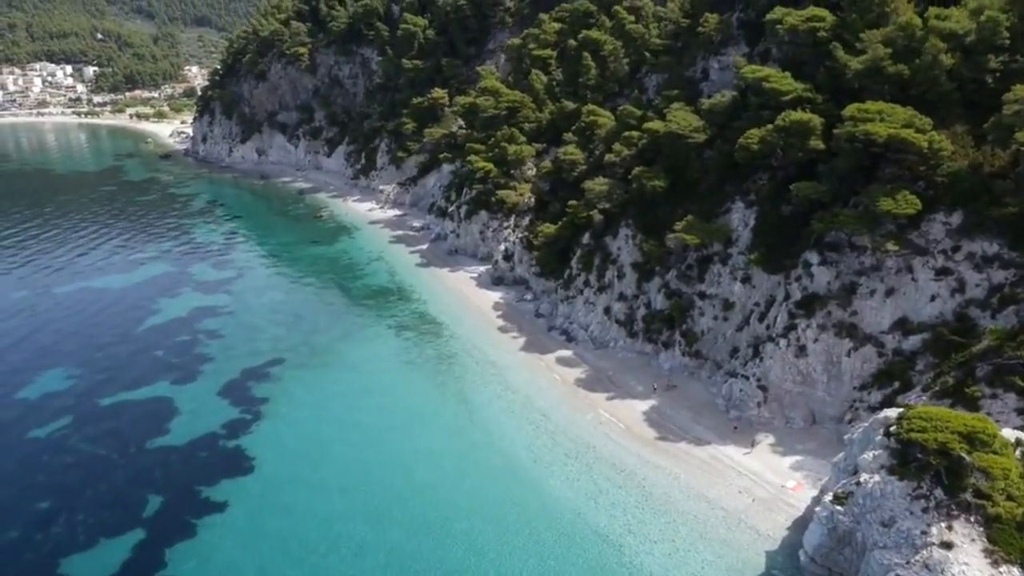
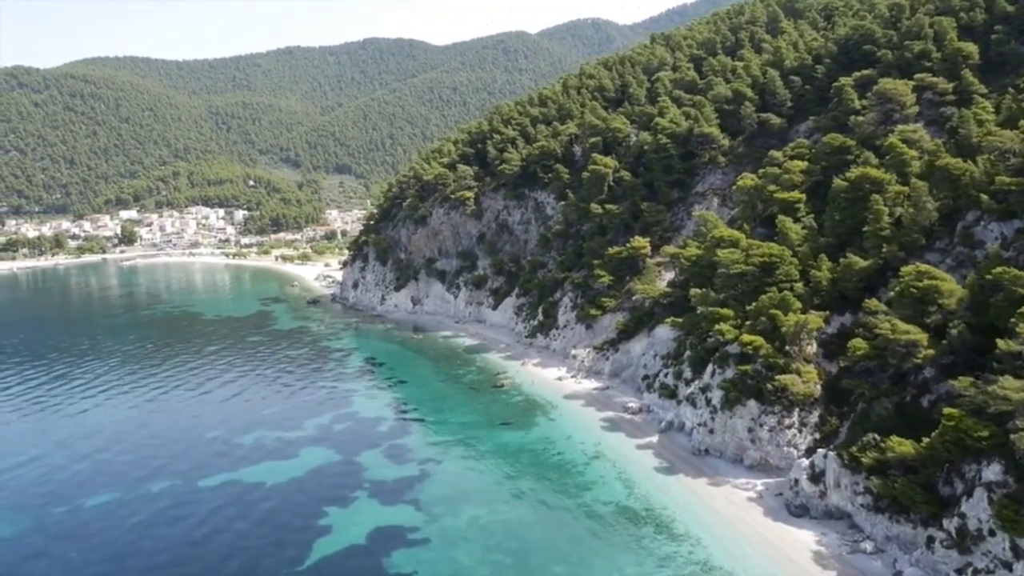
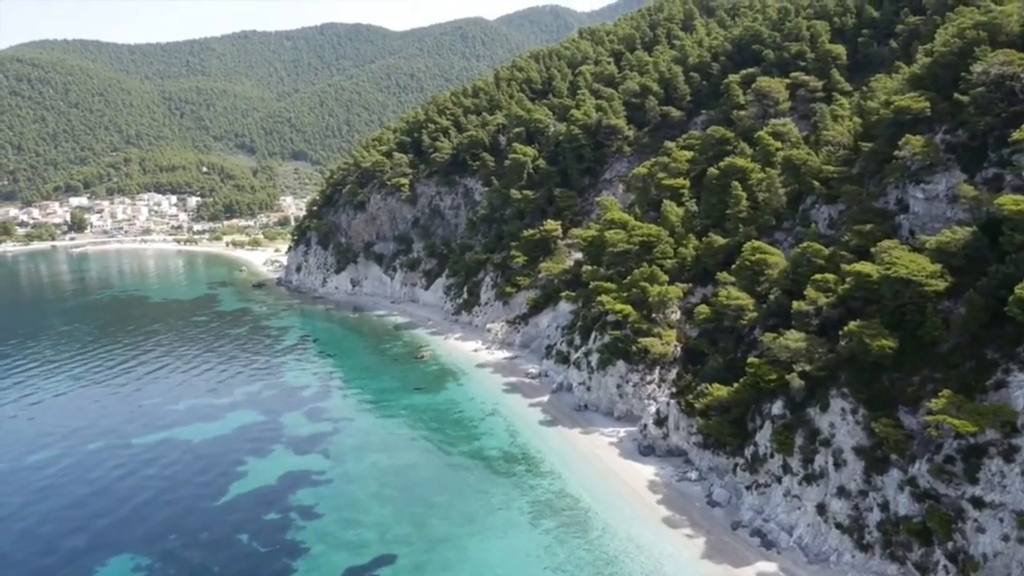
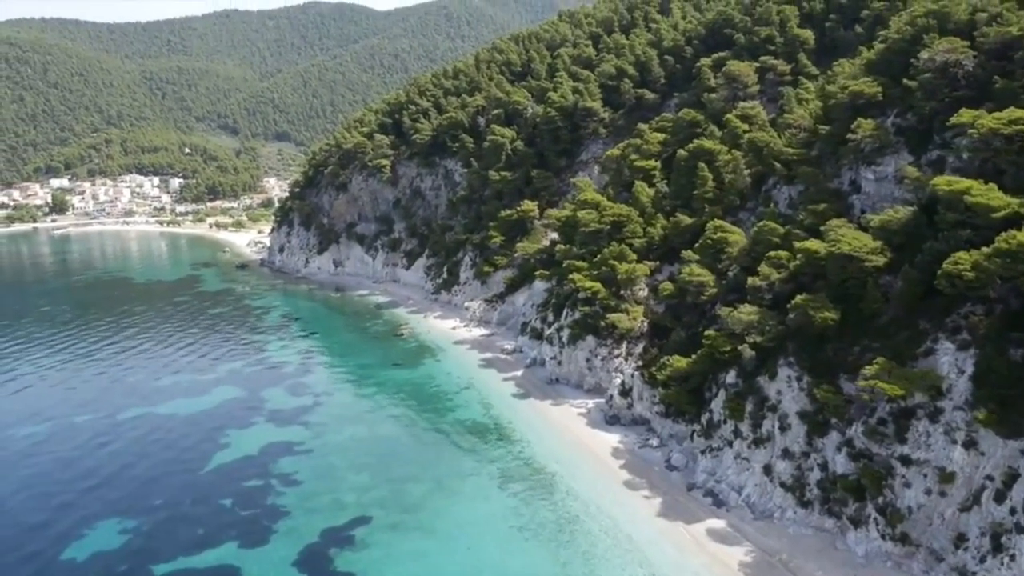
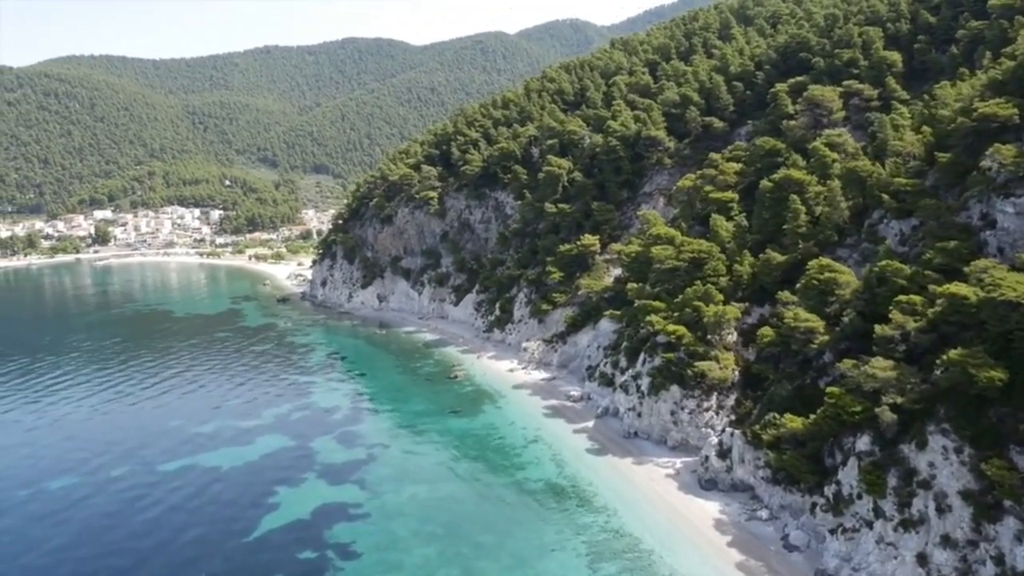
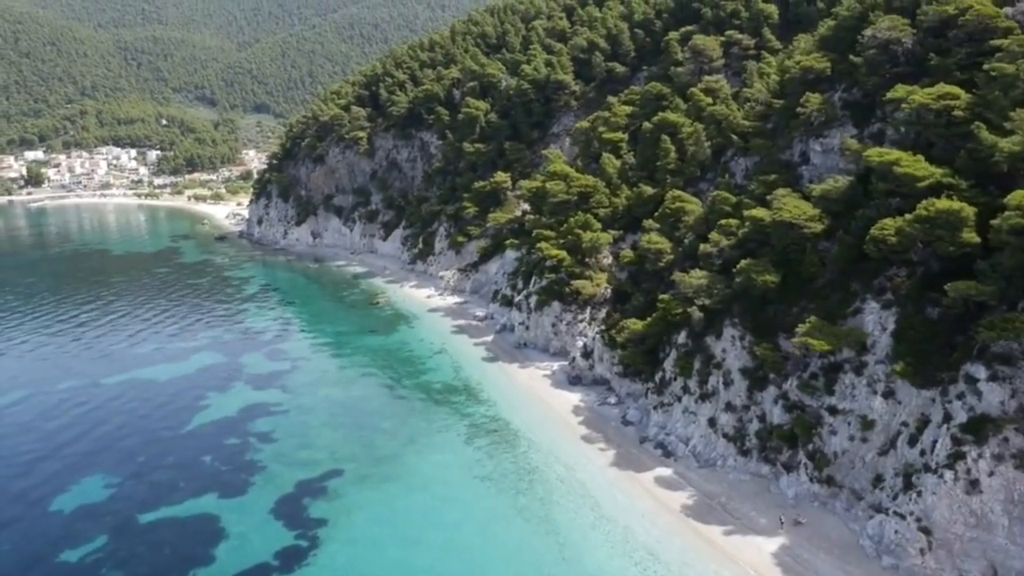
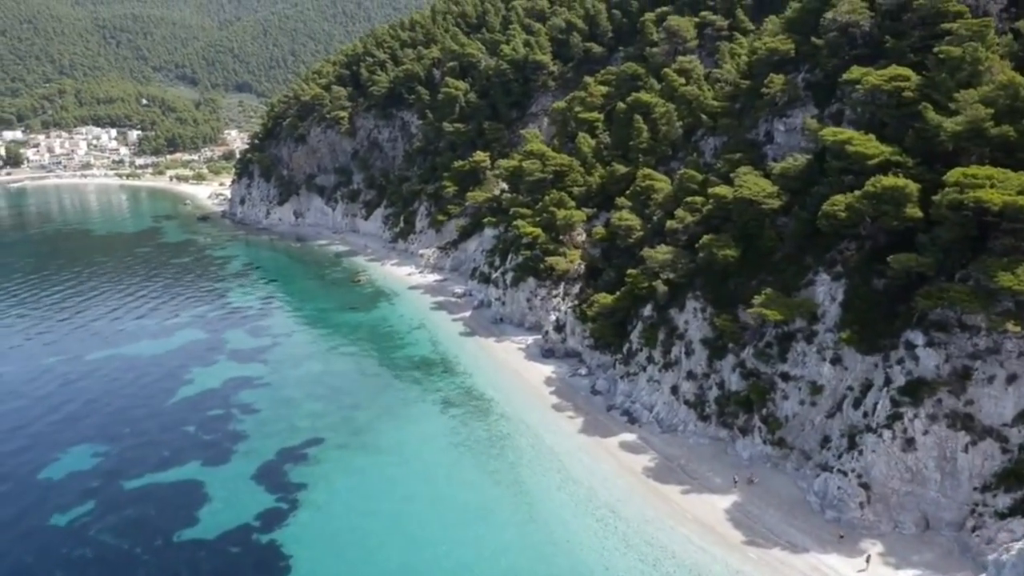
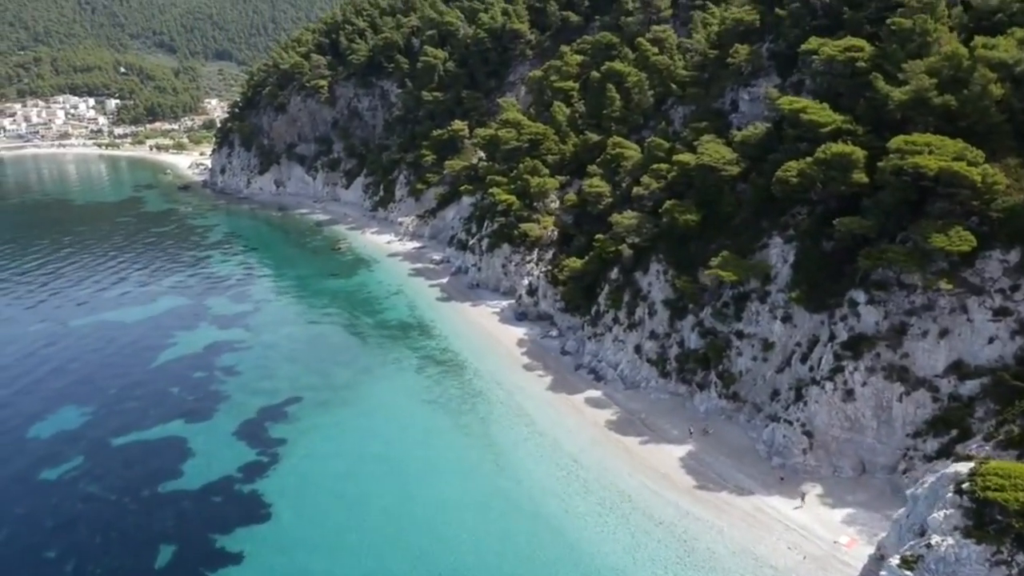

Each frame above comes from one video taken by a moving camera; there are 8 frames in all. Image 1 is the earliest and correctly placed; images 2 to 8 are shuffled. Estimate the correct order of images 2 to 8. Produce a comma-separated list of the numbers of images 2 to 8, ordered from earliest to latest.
8, 7, 6, 4, 3, 5, 2
